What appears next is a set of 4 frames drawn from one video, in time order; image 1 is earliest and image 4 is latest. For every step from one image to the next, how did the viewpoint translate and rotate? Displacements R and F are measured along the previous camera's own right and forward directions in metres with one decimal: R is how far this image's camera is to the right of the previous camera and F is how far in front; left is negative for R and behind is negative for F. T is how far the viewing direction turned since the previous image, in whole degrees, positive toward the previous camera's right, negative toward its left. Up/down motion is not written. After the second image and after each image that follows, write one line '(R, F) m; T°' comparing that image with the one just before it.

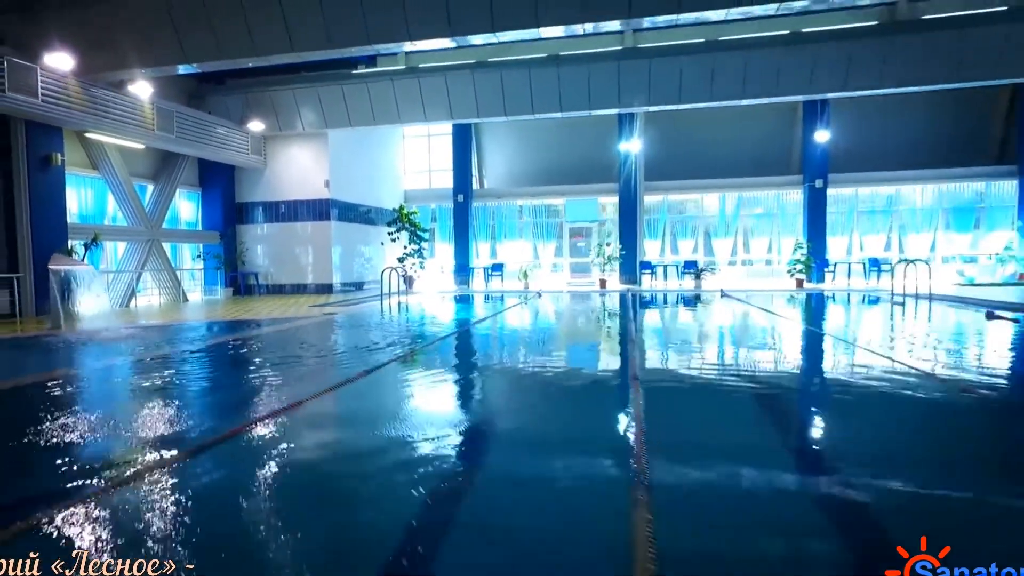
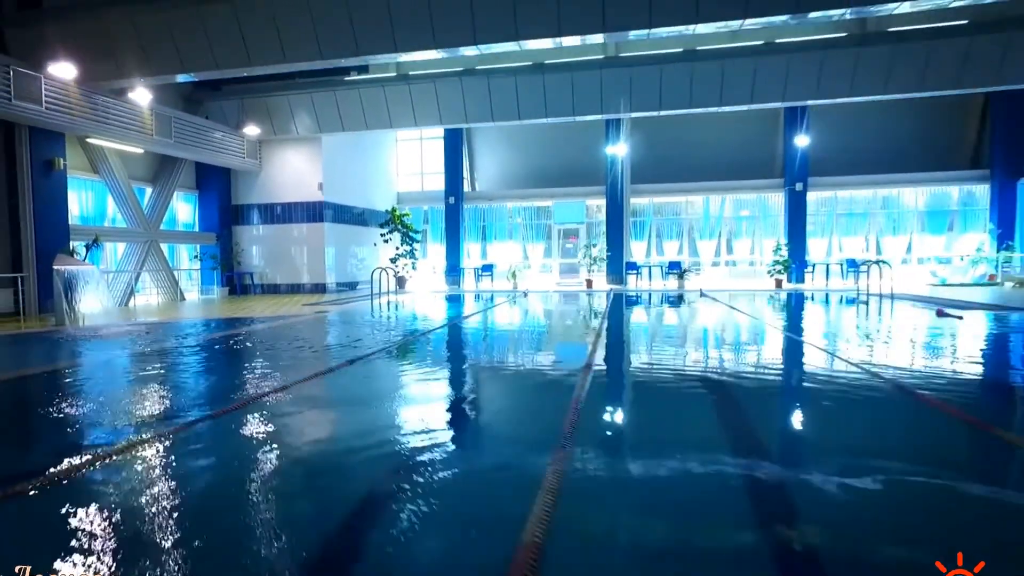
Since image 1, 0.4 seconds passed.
(+0.3, -1.2) m; +1°
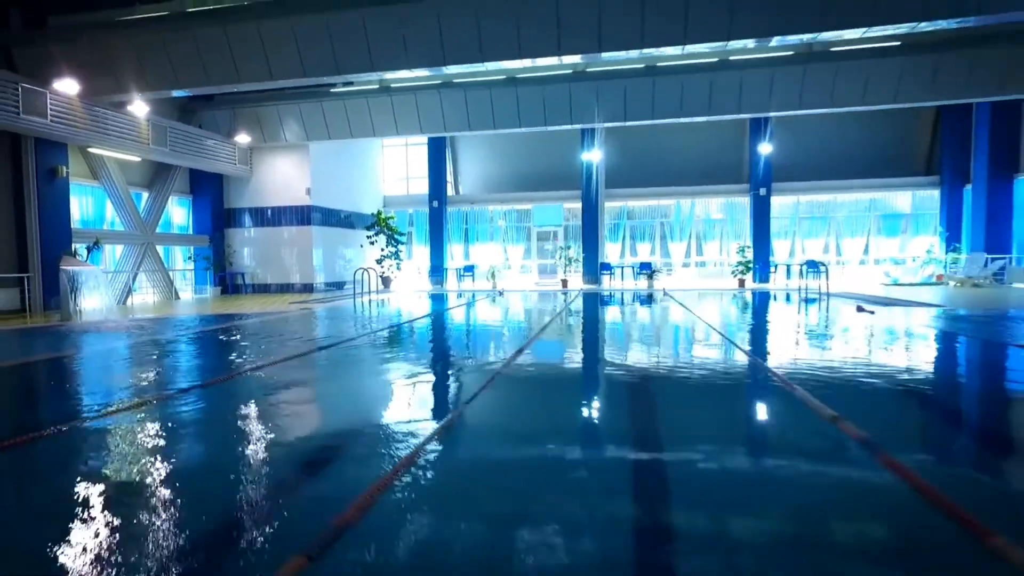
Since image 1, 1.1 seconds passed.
(-2.0, -1.7) m; +4°
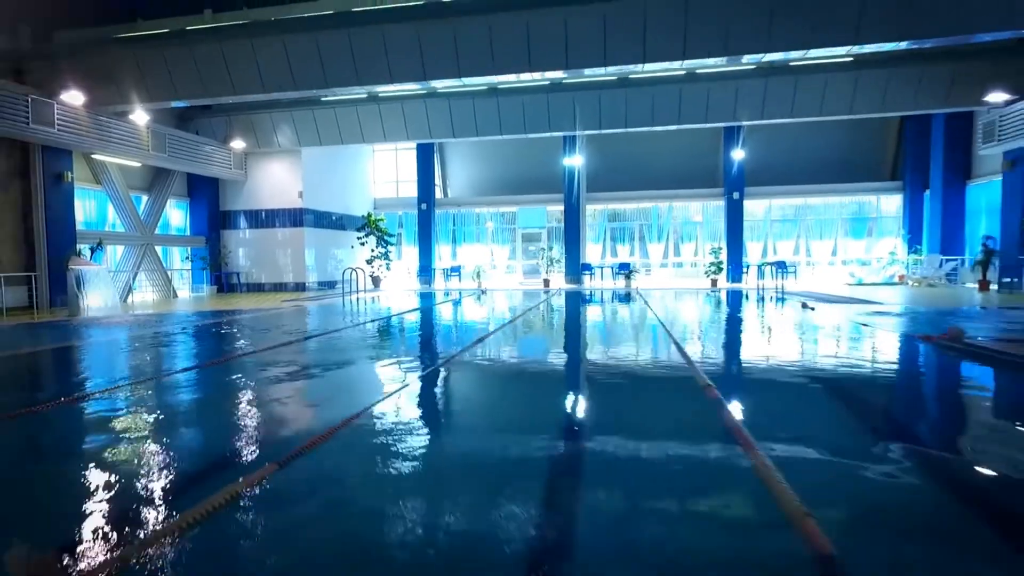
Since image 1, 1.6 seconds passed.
(+0.8, -2.1) m; 0°
